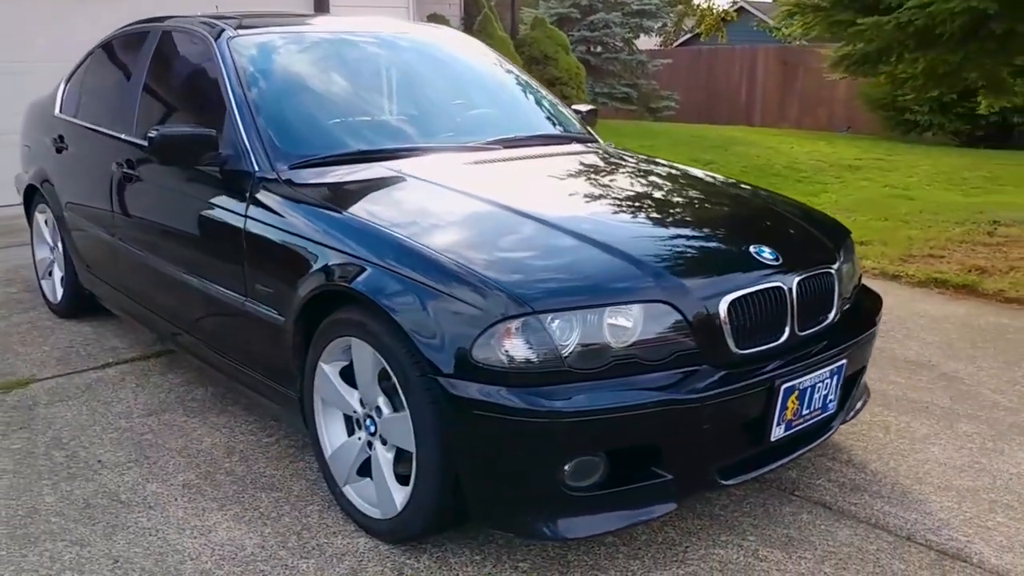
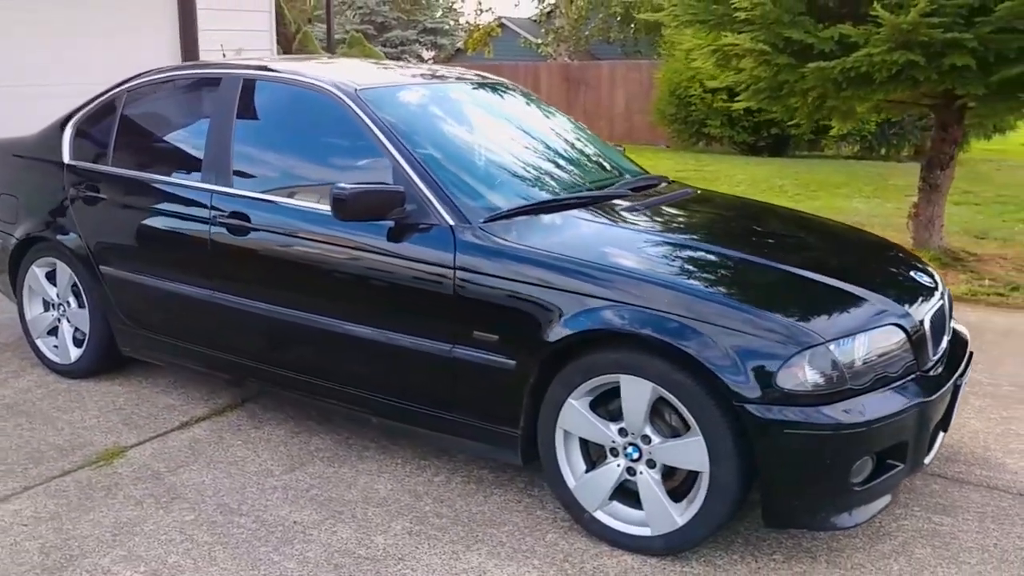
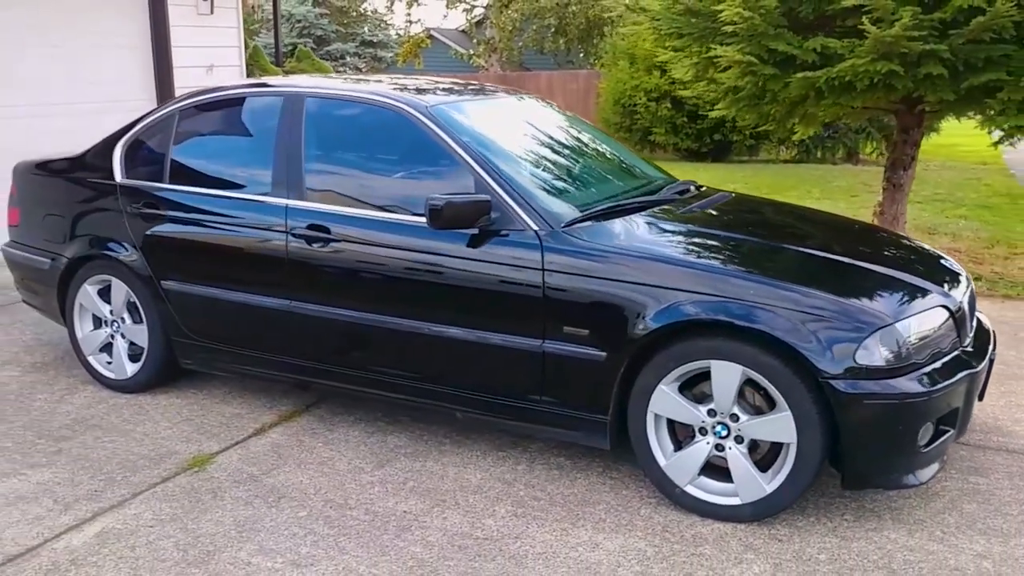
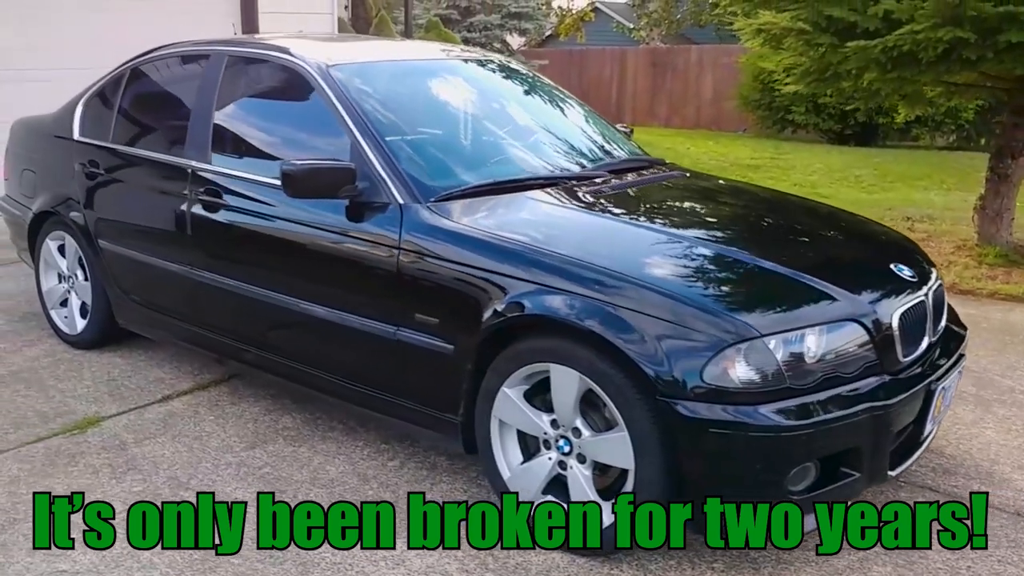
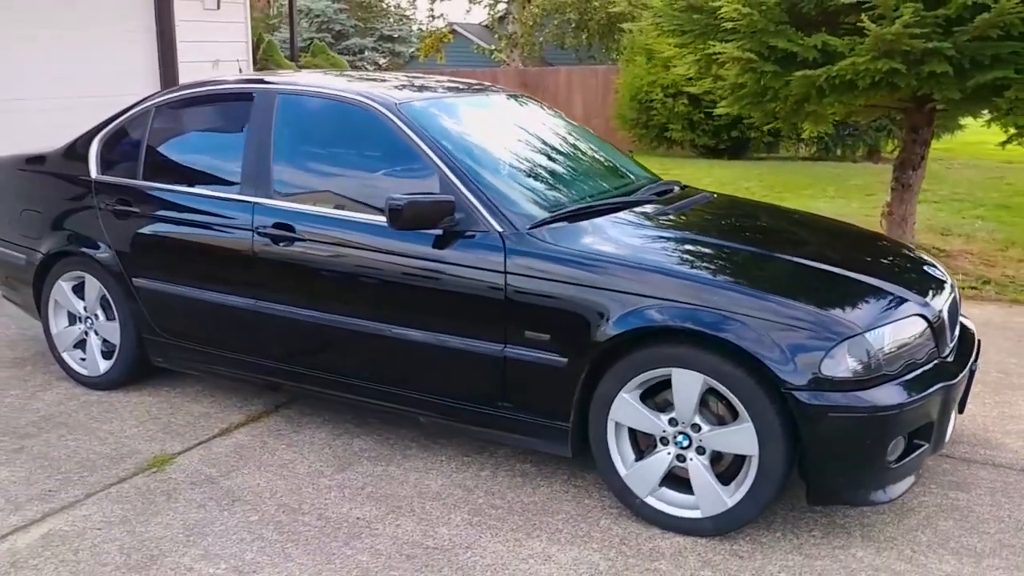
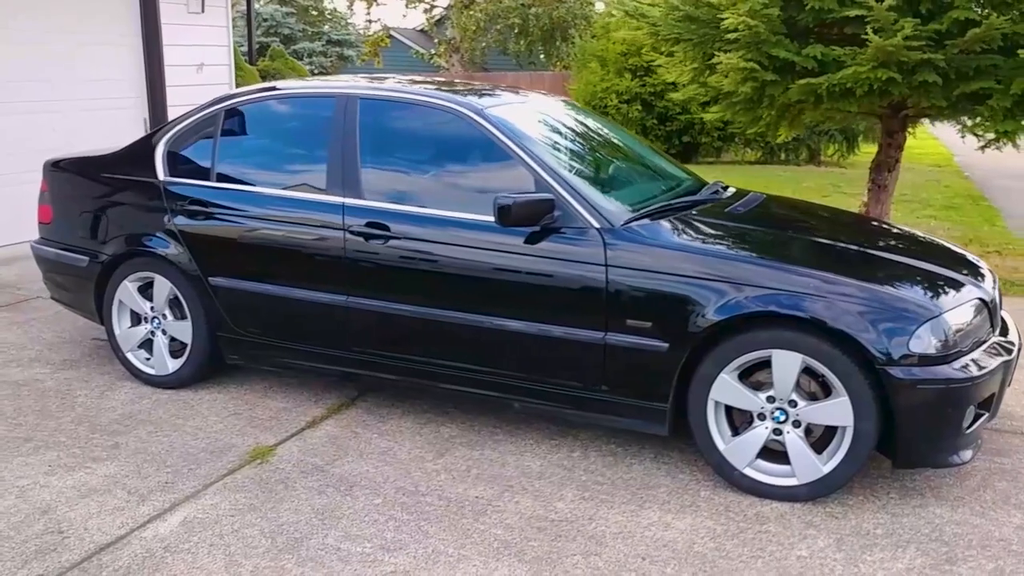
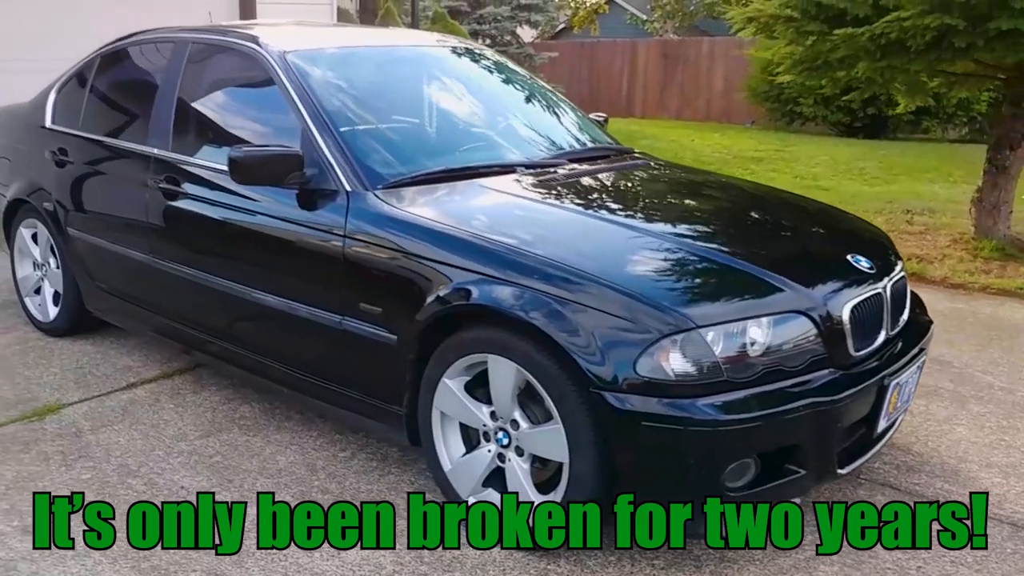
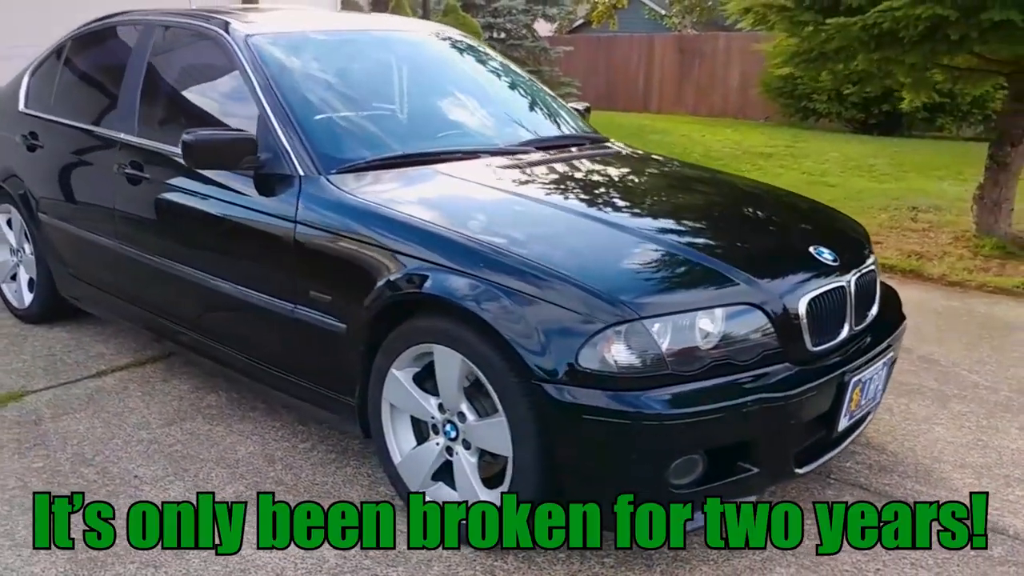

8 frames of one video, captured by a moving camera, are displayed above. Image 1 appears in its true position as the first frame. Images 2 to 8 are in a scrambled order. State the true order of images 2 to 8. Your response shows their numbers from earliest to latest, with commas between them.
8, 7, 4, 2, 5, 3, 6
